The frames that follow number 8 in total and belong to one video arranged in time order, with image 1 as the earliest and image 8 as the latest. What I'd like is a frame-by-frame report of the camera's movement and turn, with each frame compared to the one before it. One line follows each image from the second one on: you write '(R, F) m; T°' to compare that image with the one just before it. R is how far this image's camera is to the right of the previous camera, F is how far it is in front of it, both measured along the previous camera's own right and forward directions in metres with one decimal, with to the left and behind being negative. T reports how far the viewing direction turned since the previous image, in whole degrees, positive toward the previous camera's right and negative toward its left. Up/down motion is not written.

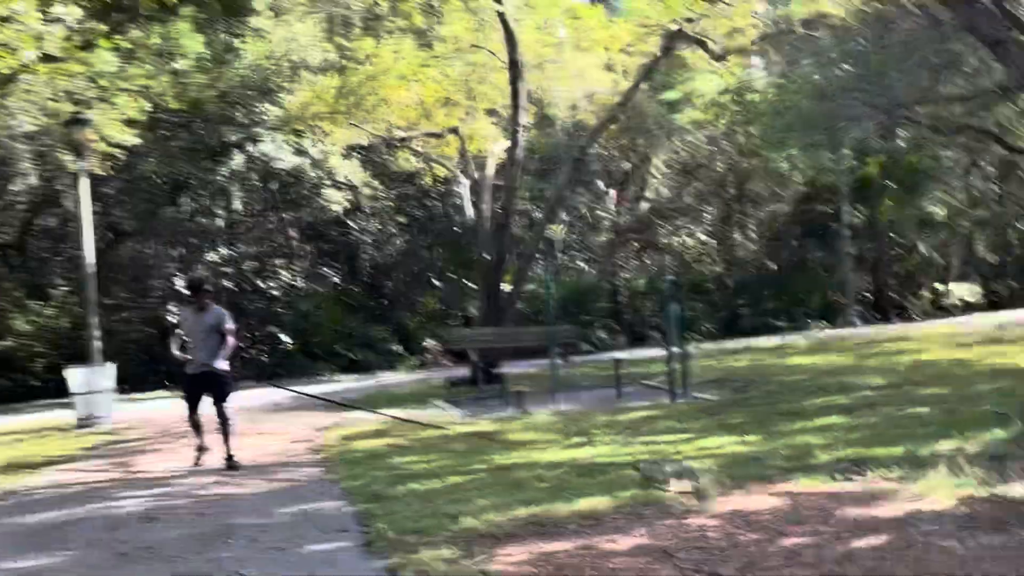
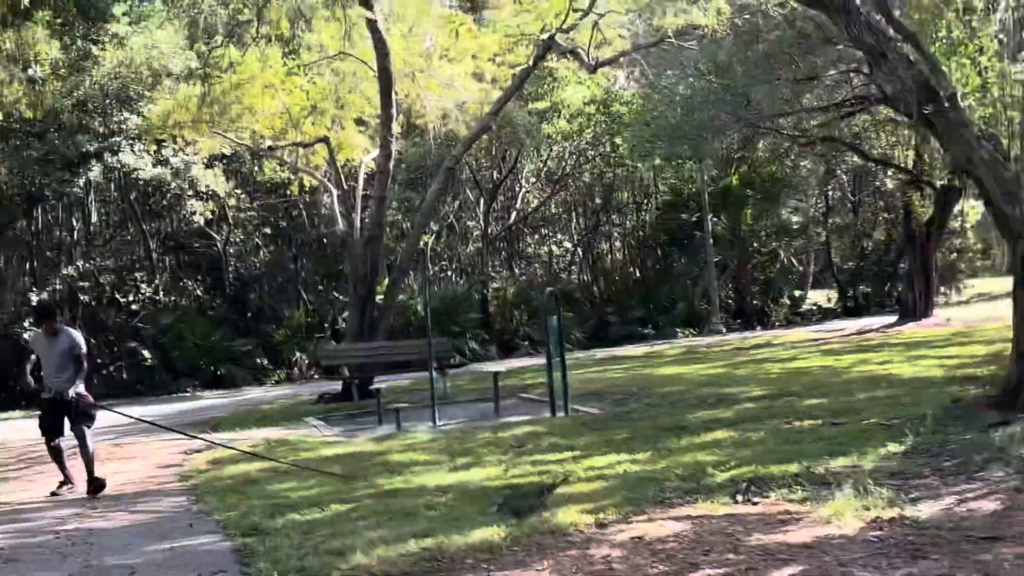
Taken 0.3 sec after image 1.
(-0.1, +0.3) m; +6°
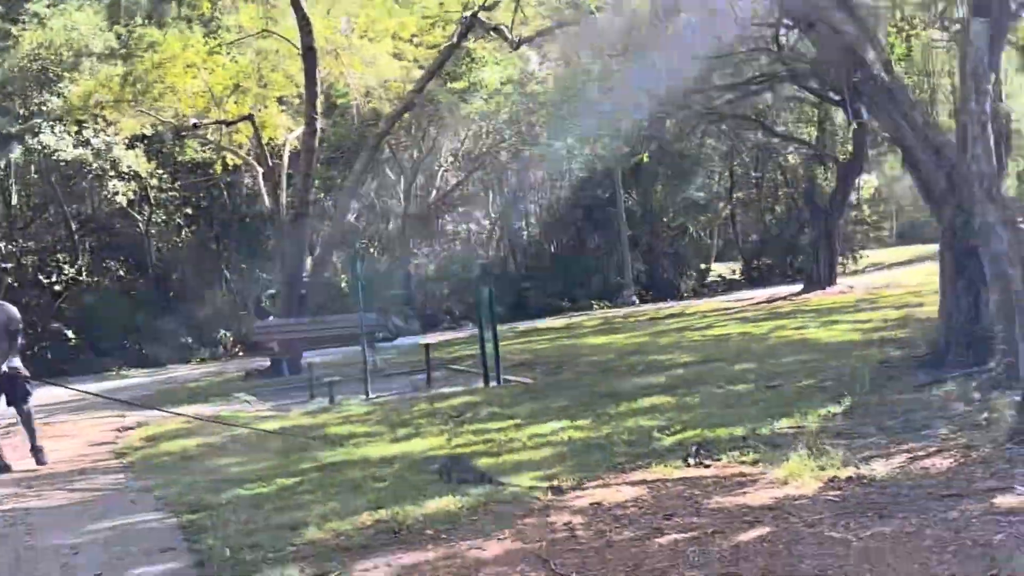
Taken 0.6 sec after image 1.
(-0.2, +0.1) m; +4°
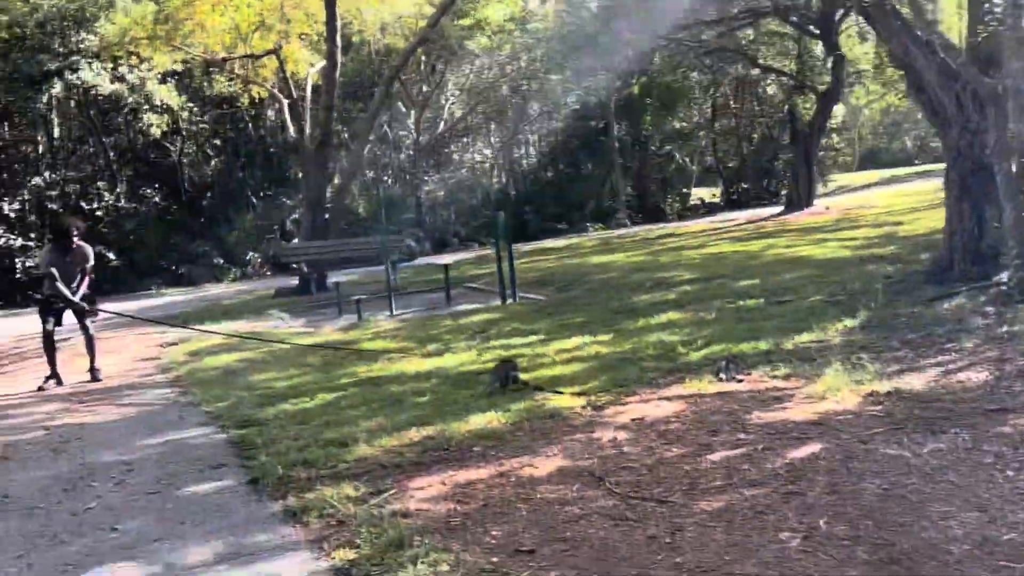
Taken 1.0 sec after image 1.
(-0.2, 0.0) m; 0°
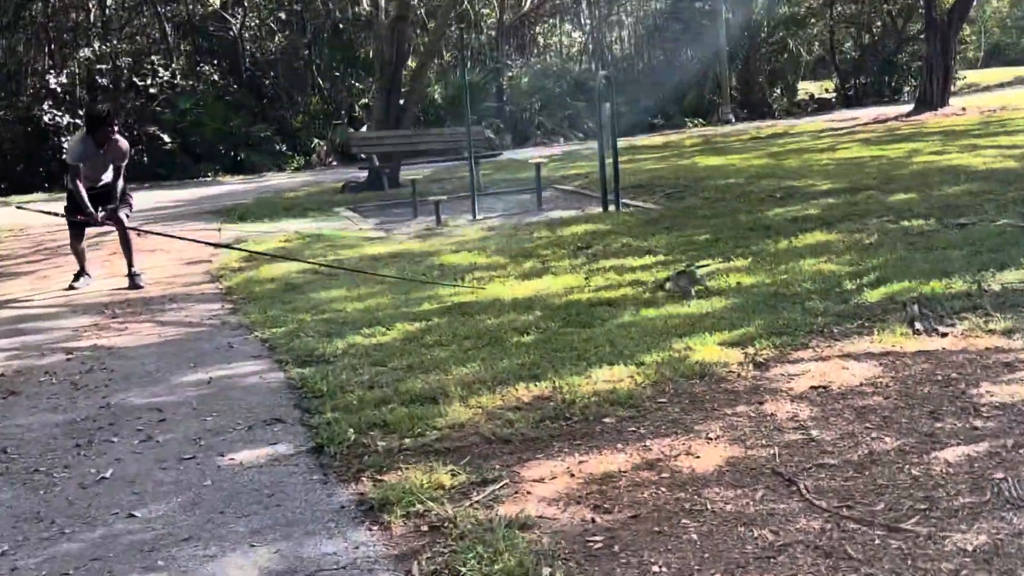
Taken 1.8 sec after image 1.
(-0.2, +1.2) m; -3°
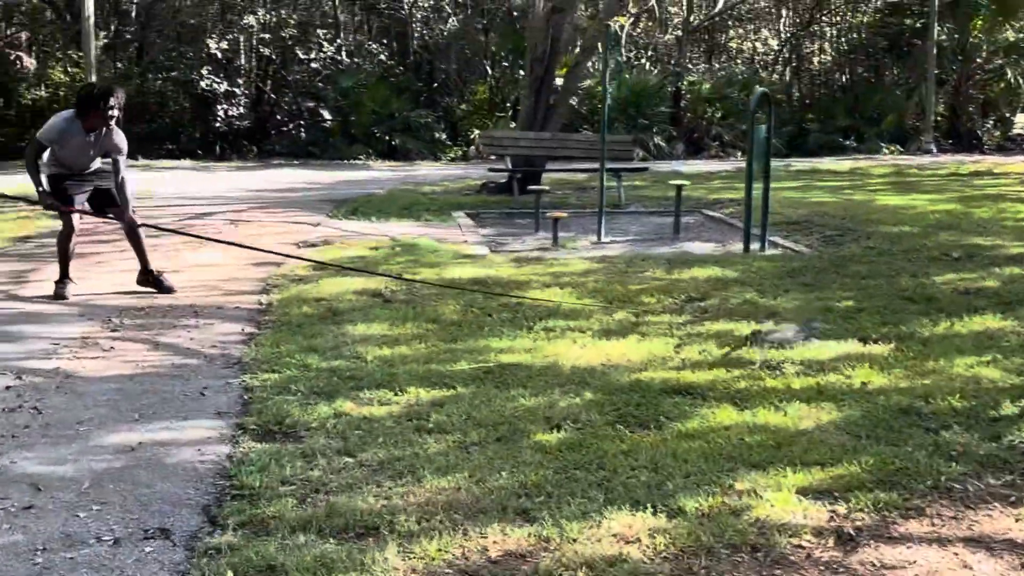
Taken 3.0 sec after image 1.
(+0.4, +1.3) m; -8°
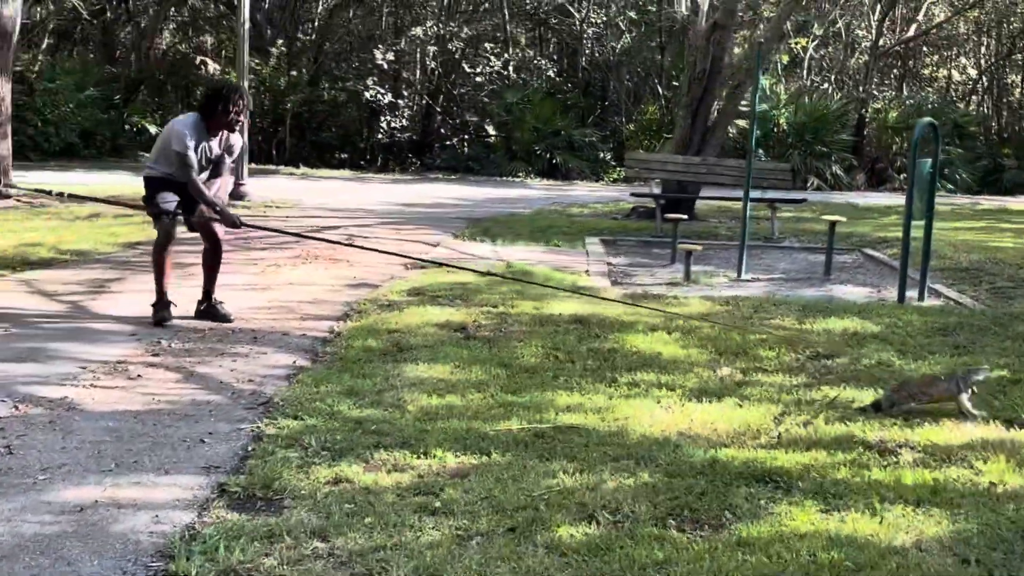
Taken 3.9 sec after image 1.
(+0.4, +0.7) m; -8°
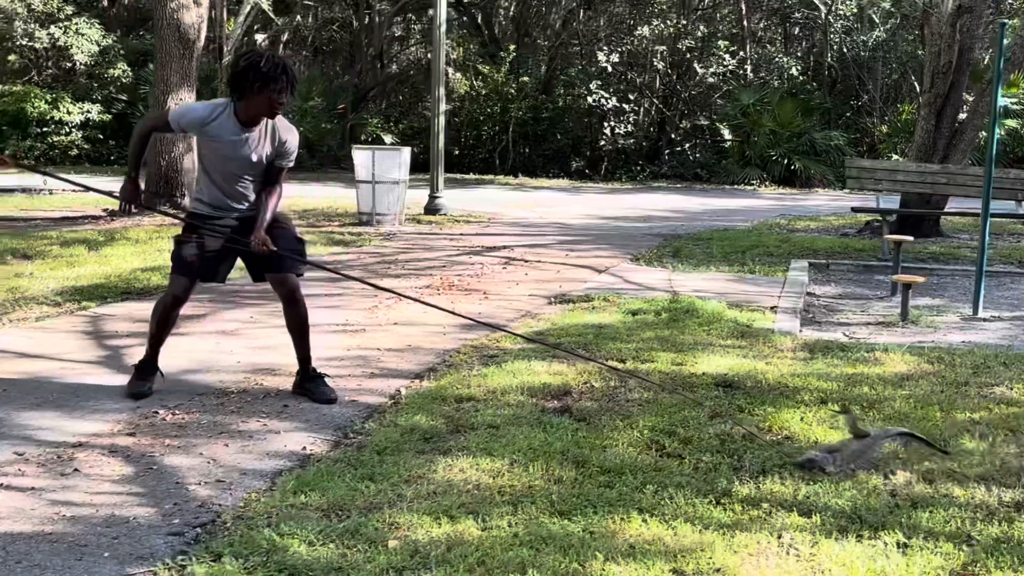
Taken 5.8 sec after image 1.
(+0.5, +1.4) m; -11°
